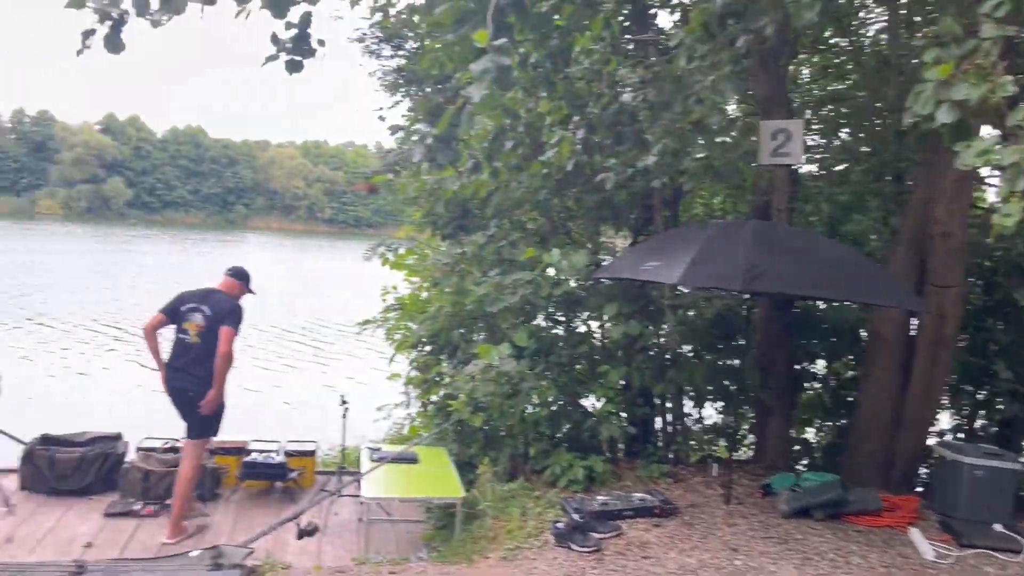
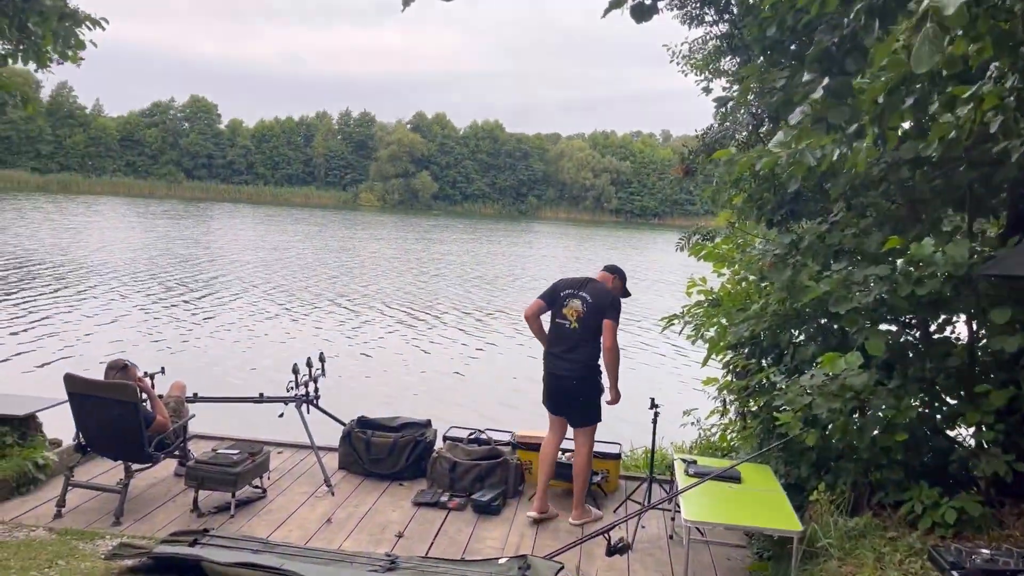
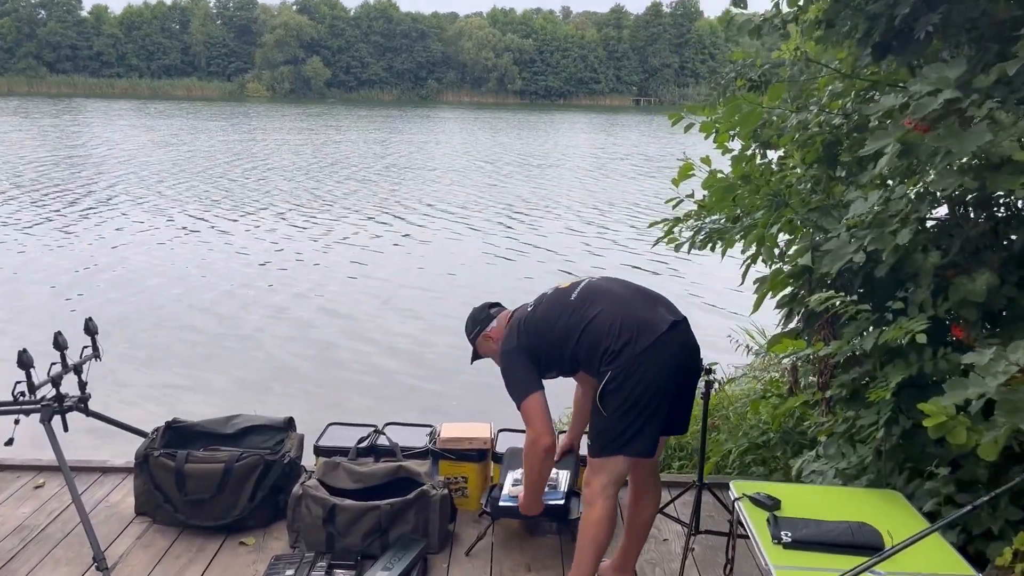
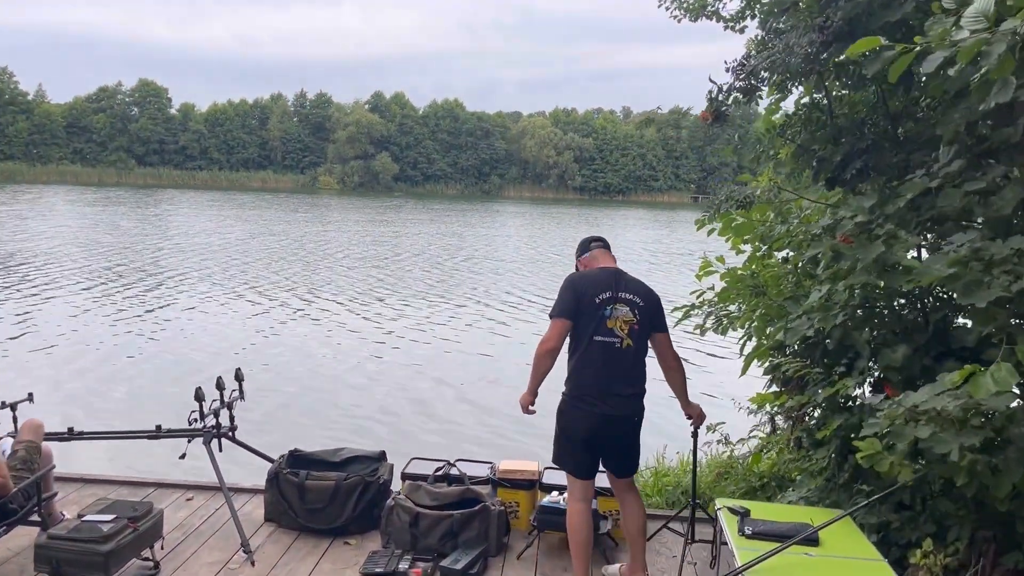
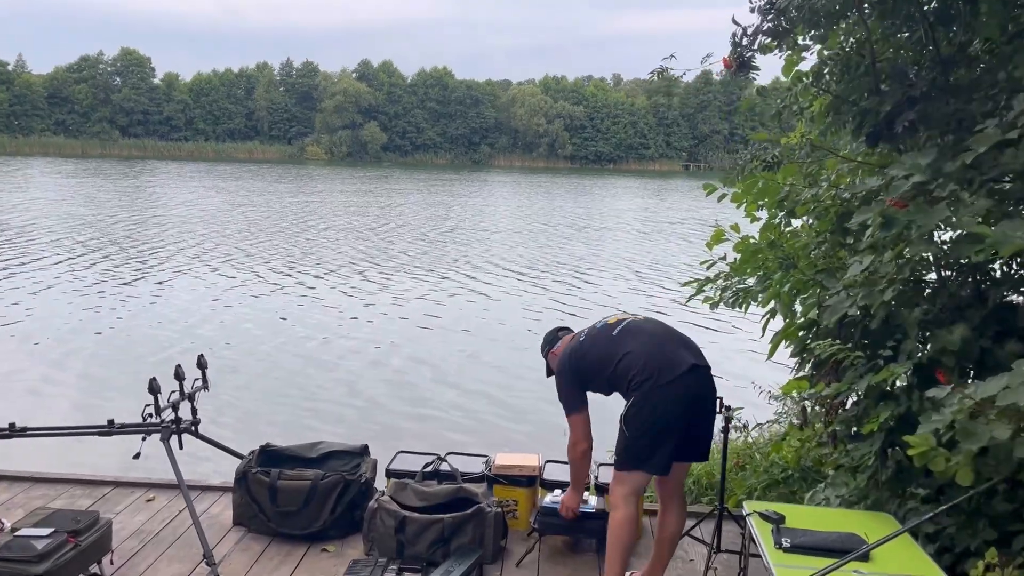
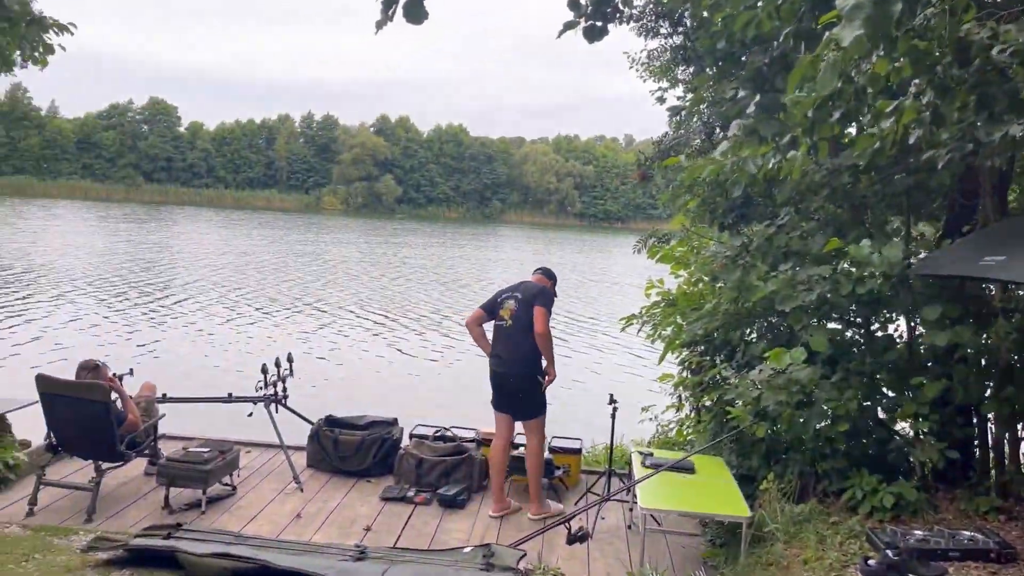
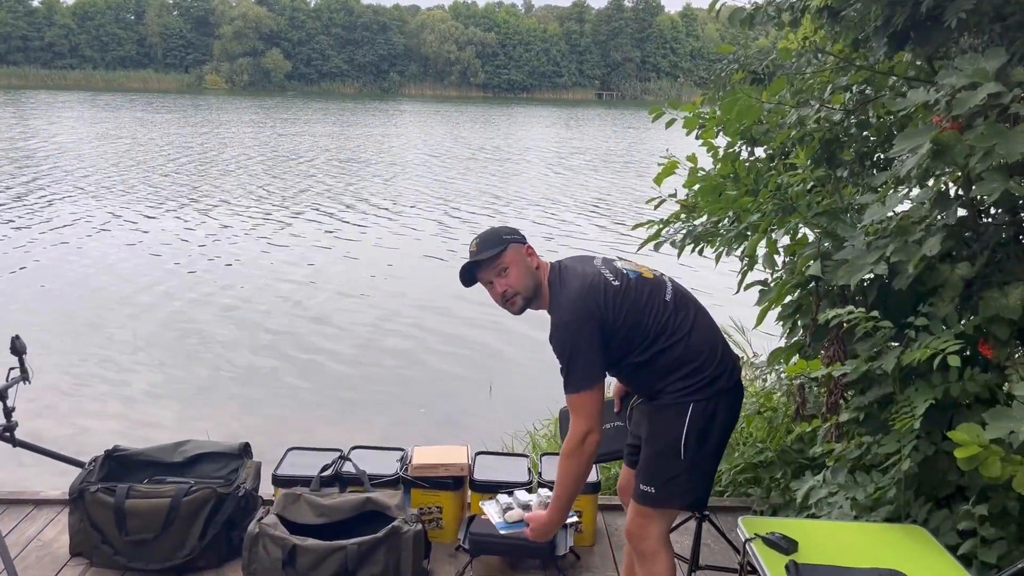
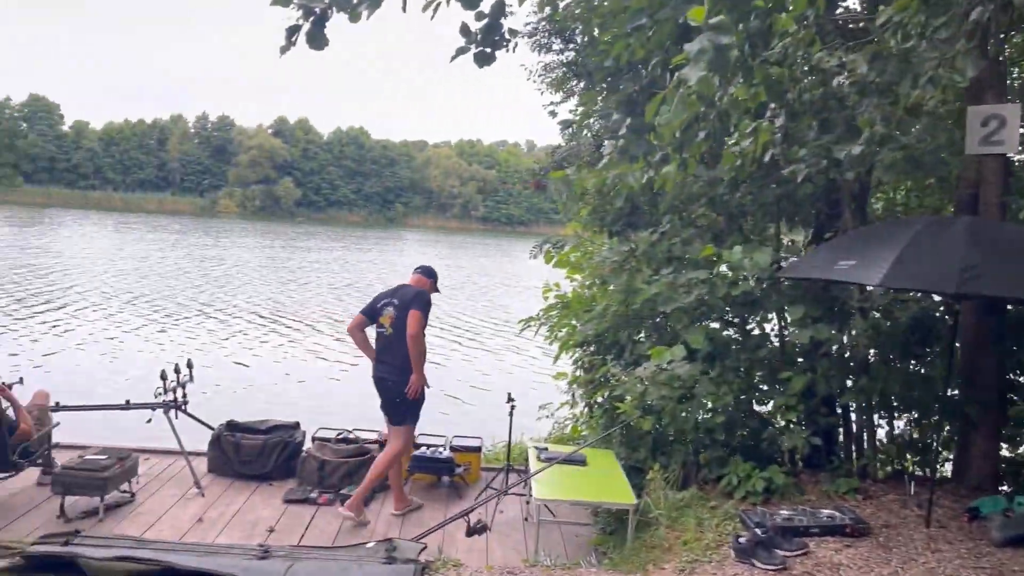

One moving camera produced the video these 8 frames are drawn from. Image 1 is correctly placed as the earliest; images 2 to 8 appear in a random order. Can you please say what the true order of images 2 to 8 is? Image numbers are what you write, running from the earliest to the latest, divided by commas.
8, 6, 2, 4, 5, 3, 7
